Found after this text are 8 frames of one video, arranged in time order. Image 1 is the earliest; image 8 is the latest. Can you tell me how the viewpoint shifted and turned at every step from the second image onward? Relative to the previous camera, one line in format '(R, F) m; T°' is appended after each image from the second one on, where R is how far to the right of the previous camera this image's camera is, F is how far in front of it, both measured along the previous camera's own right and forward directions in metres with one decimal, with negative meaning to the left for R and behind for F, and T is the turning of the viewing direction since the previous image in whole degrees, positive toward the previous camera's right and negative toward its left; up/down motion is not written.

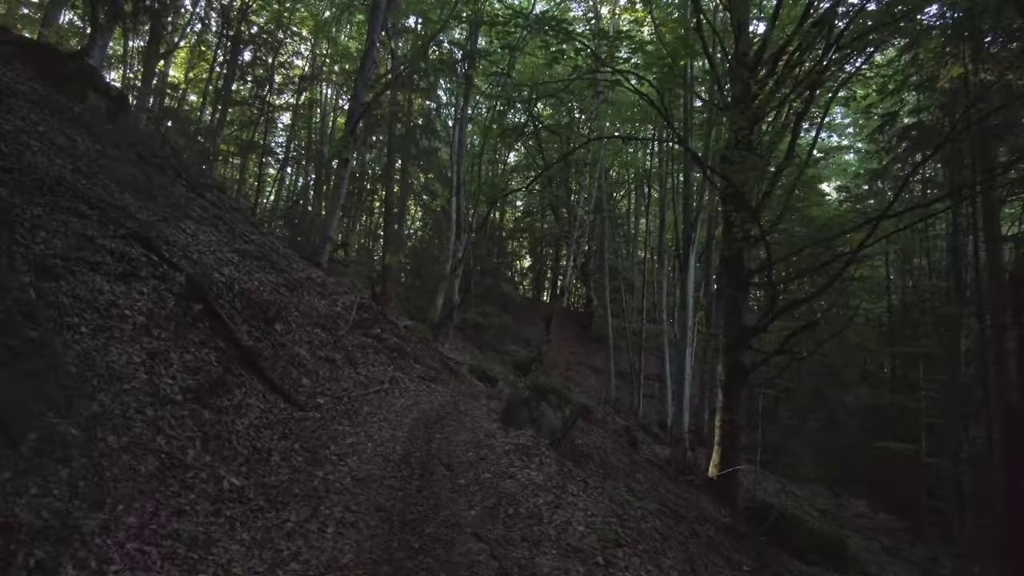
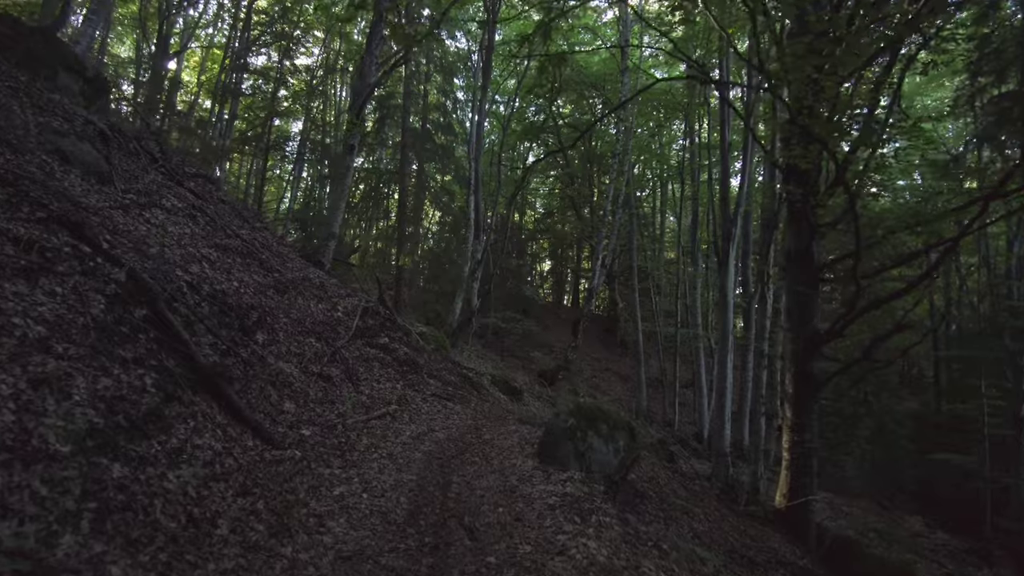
(-0.1, +1.2) m; -2°
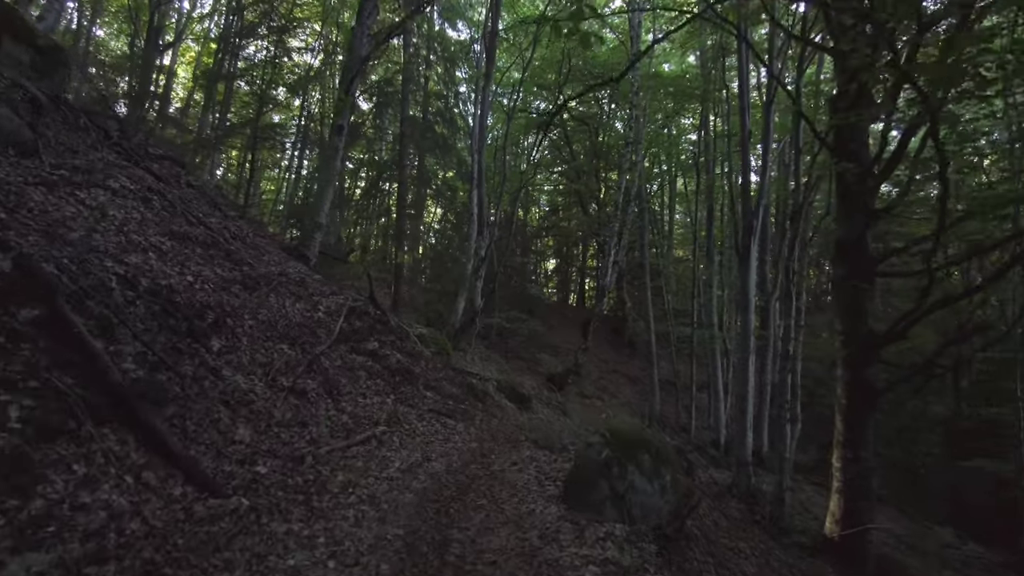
(-0.1, +1.0) m; 0°
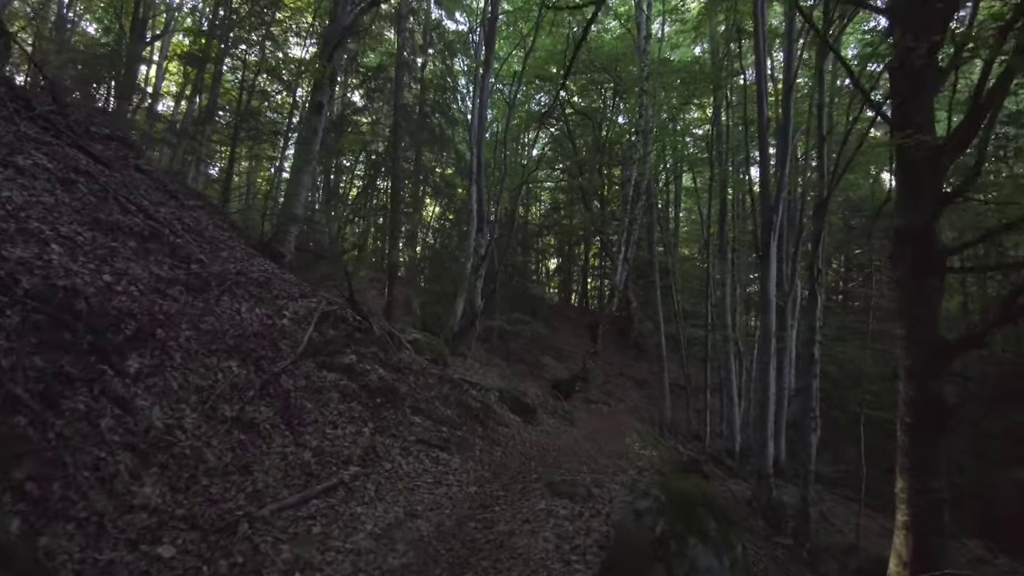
(0.0, +1.0) m; 0°
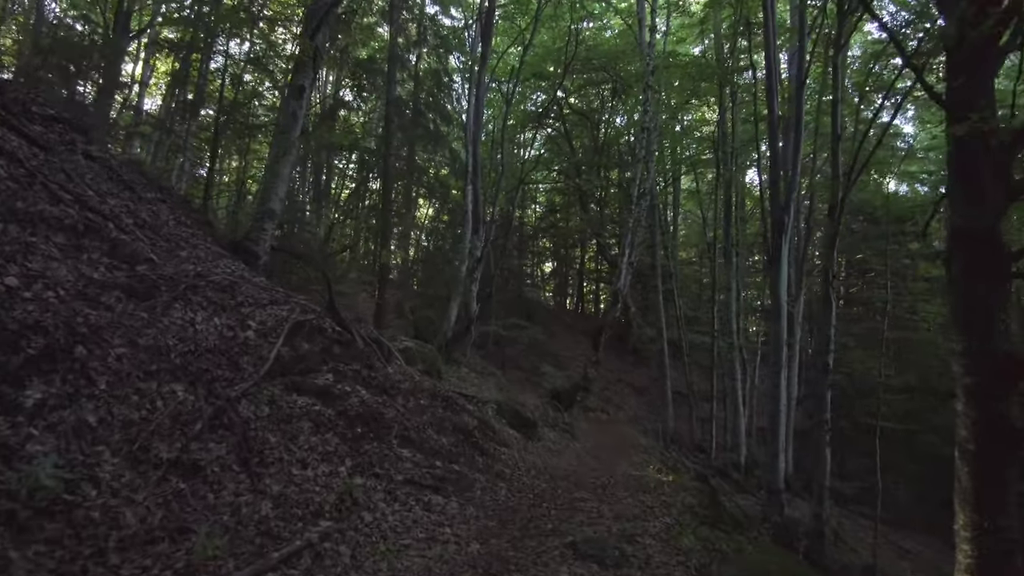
(-0.1, +0.7) m; +1°
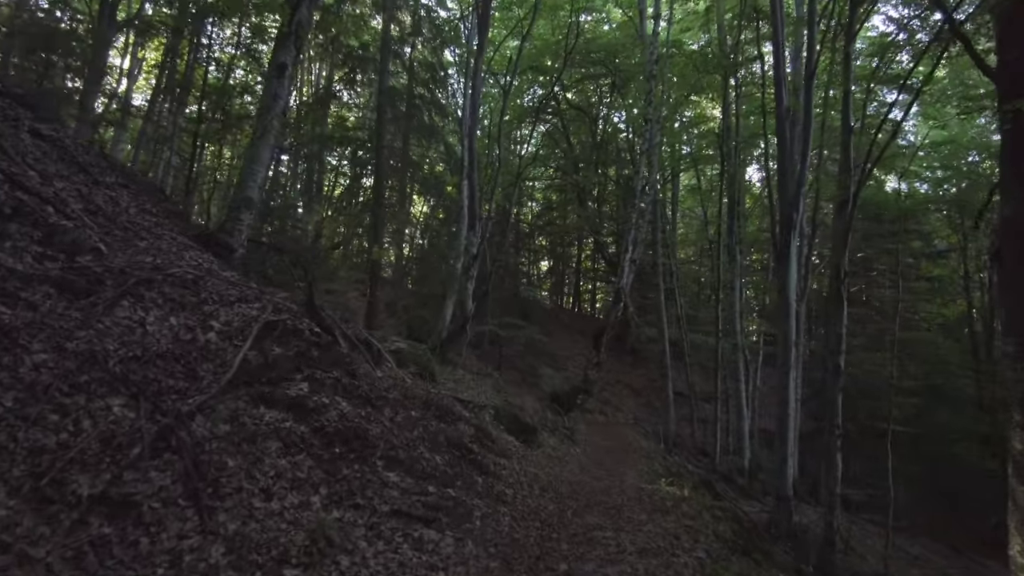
(-0.1, +0.5) m; 0°
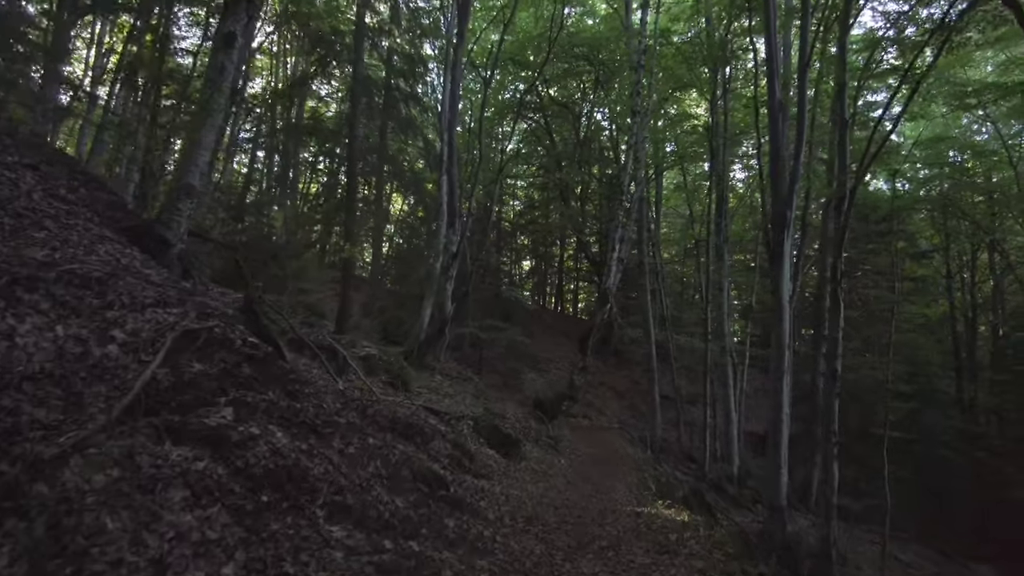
(0.0, +0.7) m; +2°
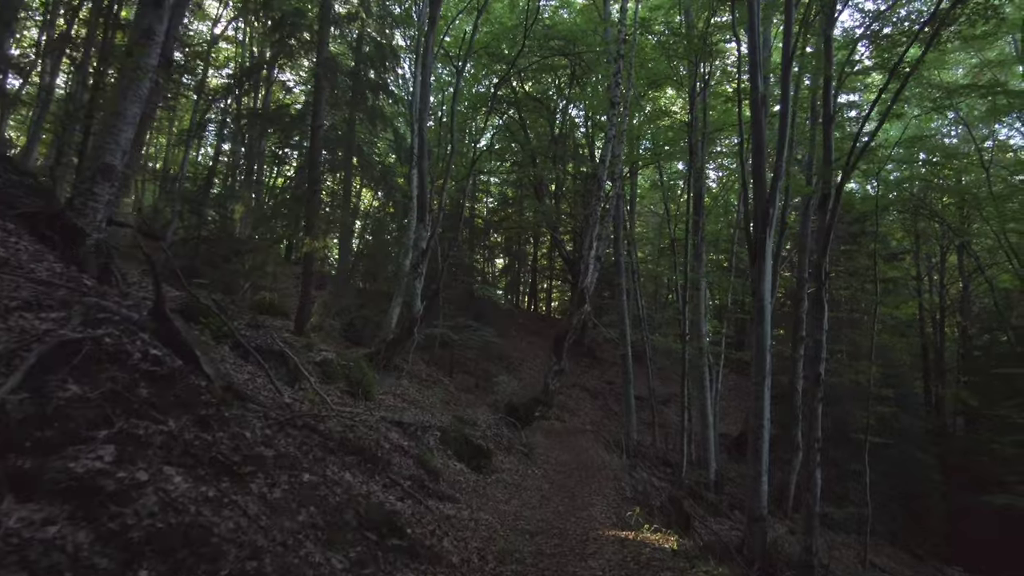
(0.0, +0.6) m; +2°
